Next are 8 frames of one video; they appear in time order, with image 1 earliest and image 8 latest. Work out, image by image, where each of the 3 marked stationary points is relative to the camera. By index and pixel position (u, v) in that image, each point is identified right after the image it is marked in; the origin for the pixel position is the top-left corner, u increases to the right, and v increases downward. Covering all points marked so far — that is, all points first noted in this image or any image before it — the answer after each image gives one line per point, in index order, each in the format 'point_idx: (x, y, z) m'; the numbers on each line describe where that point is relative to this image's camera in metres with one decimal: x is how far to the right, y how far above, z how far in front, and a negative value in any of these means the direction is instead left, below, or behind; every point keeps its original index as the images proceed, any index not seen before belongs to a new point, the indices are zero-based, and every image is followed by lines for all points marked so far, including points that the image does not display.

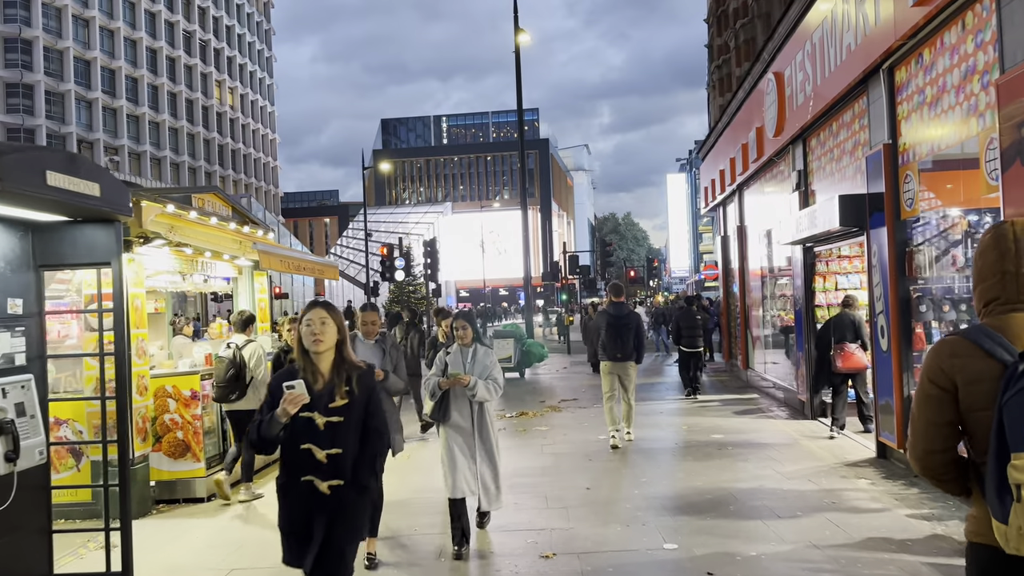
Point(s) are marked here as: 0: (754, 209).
0: (+4.4, +1.3, +14.9) m
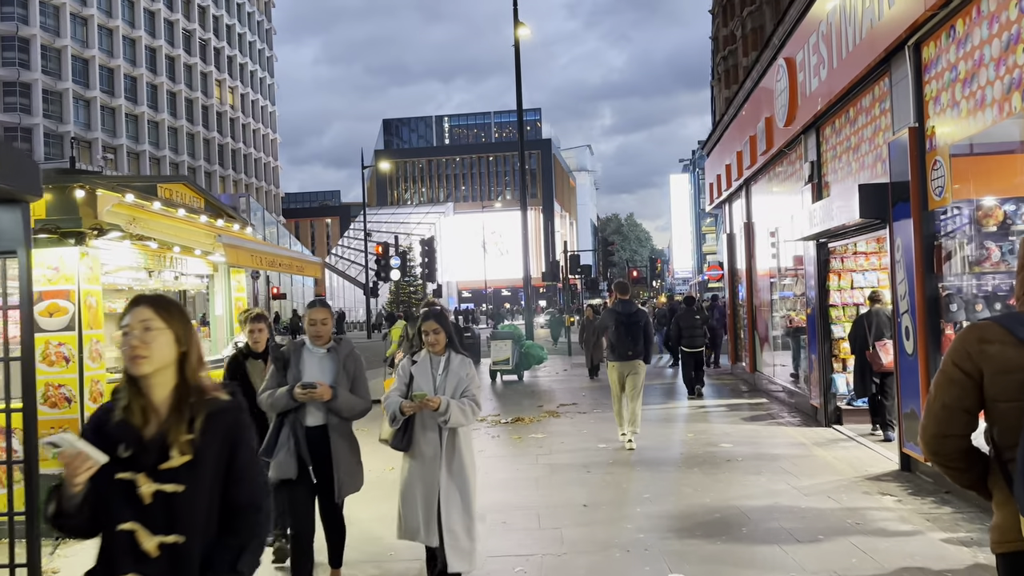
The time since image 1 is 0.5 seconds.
0: (+4.3, +1.4, +14.2) m
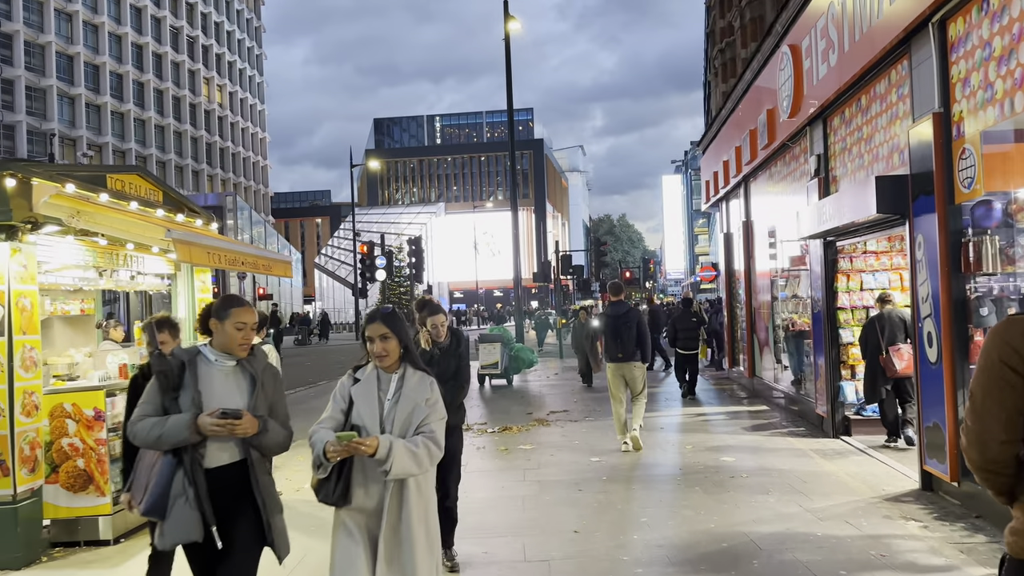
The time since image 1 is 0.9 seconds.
0: (+4.1, +1.3, +13.6) m
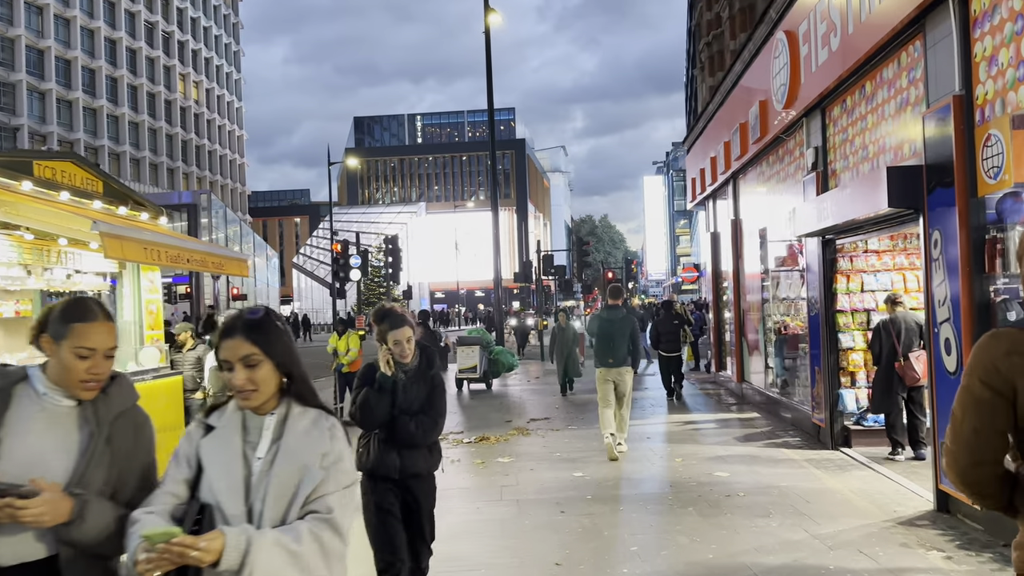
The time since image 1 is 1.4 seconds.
0: (+3.8, +1.3, +13.0) m
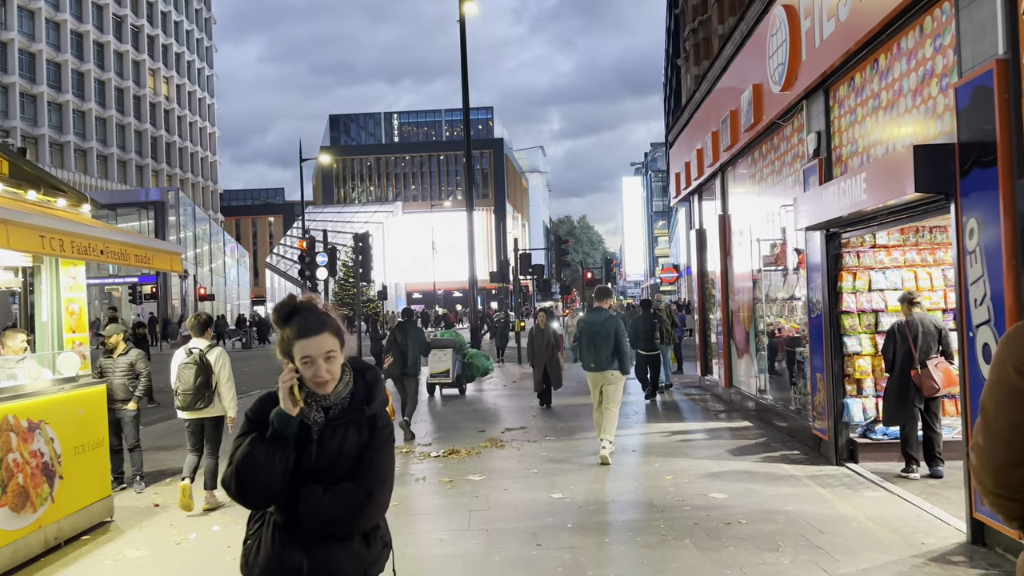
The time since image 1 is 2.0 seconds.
0: (+3.4, +1.3, +12.3) m
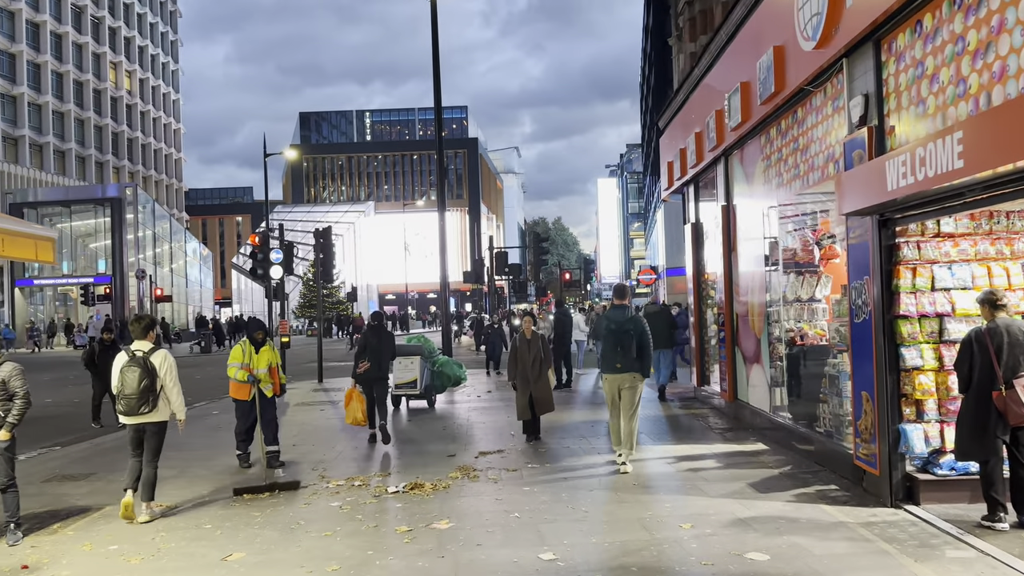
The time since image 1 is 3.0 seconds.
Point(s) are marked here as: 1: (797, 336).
0: (+3.1, +1.3, +10.8) m
1: (+3.1, -0.5, +8.9) m
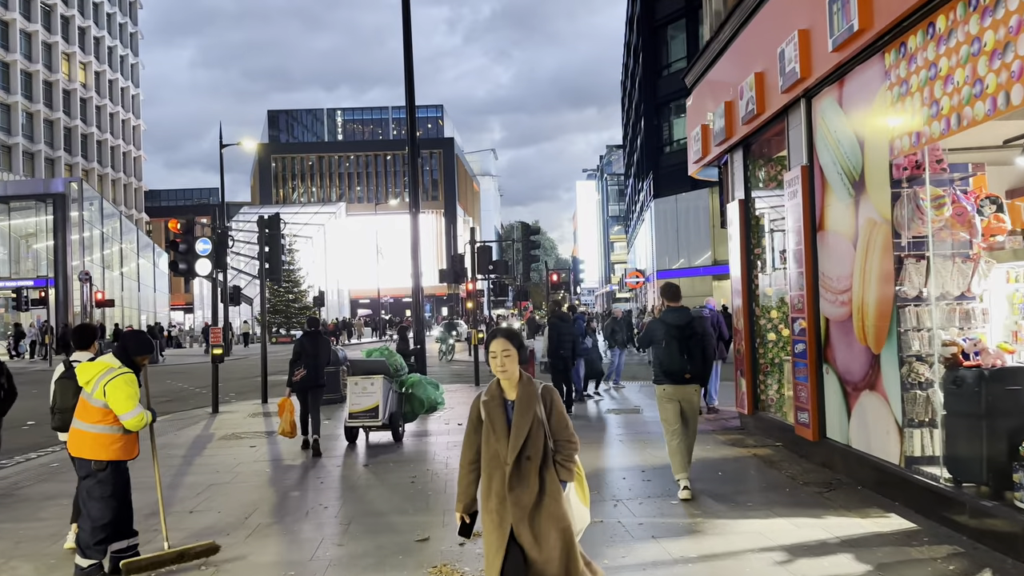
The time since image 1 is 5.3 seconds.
0: (+3.1, +1.4, +7.6) m
1: (+3.2, -0.4, +5.8) m
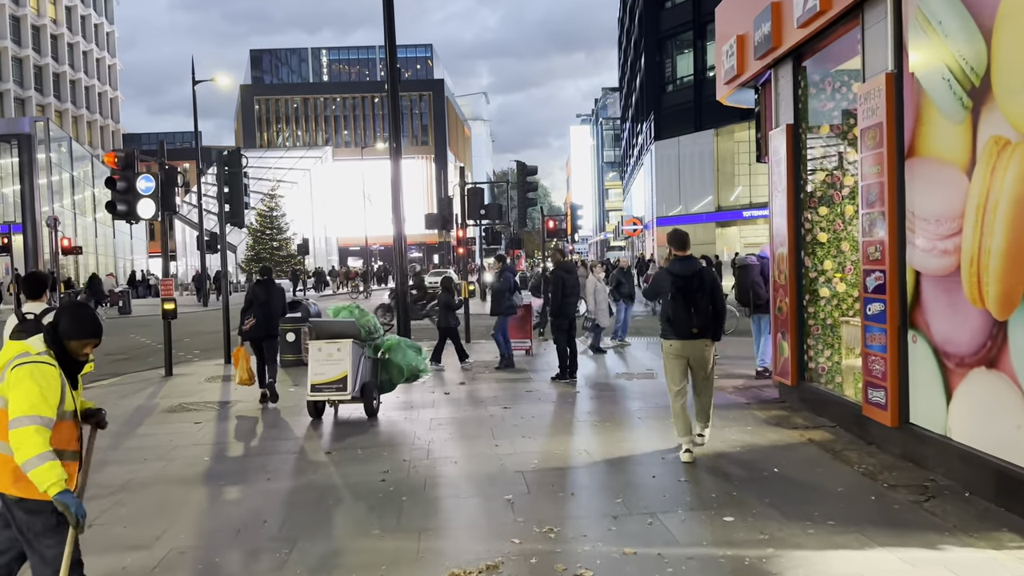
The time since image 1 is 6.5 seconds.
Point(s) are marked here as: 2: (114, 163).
0: (+3.1, +1.8, +5.7) m
1: (+3.2, -0.2, +4.0) m
2: (-5.6, +1.8, +11.6) m
